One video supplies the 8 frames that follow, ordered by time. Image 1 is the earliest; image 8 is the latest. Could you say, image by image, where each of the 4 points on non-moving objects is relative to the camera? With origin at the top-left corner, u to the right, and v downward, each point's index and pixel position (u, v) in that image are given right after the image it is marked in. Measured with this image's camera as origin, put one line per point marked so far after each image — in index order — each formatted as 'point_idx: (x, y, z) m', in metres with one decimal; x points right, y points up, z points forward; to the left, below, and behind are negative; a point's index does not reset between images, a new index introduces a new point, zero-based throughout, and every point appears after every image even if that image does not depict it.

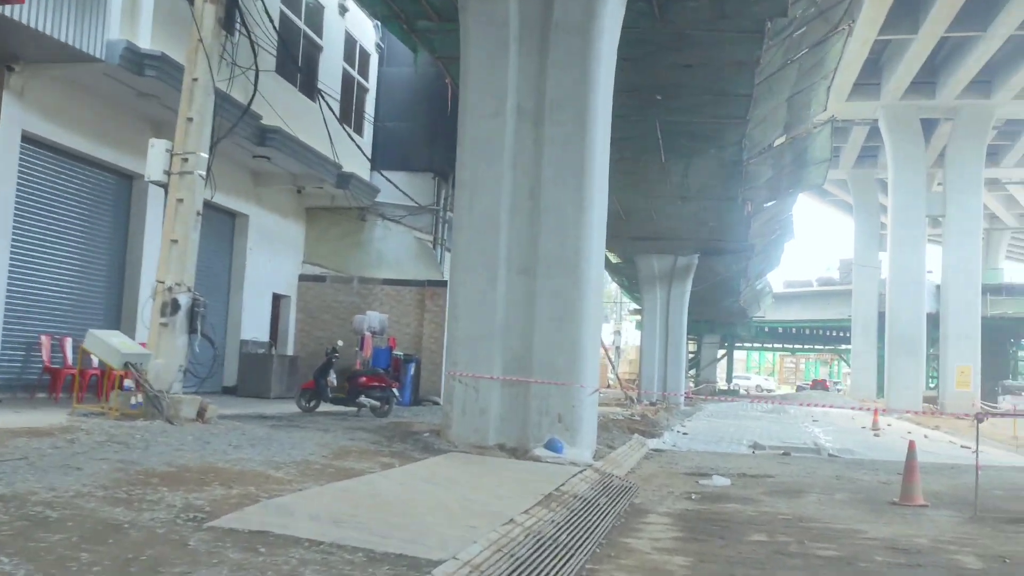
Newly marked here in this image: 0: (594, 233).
0: (+0.9, +0.6, +10.9) m
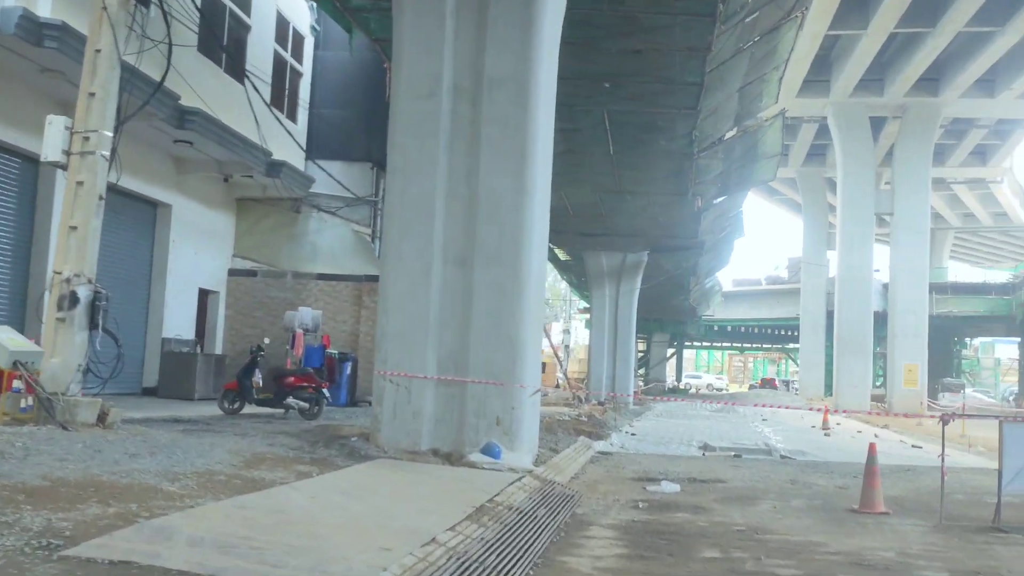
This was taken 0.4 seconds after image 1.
0: (+0.2, +0.6, +10.2) m
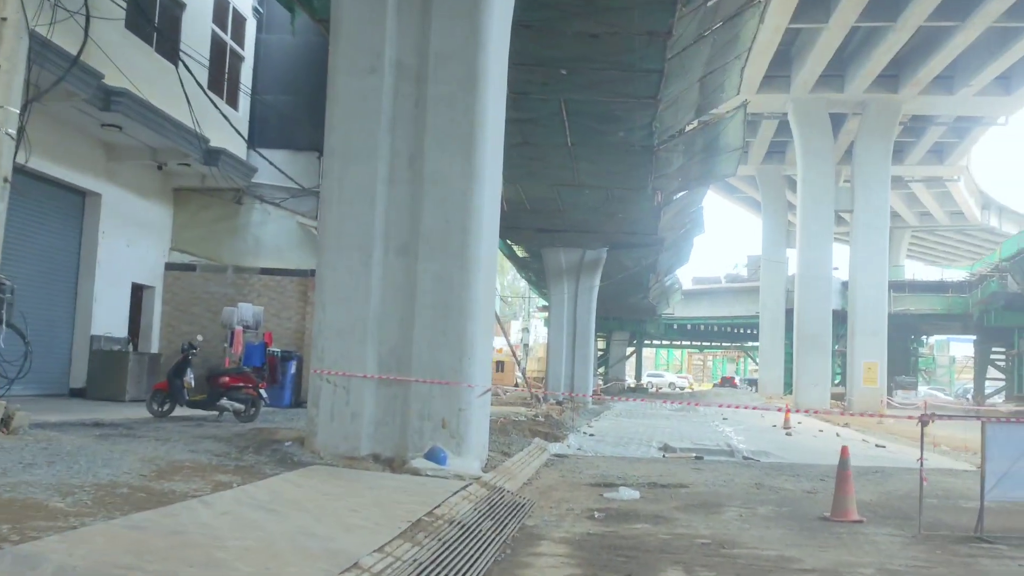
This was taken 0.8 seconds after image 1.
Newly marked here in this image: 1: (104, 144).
0: (-0.2, +0.7, +9.4) m
1: (-5.8, +2.0, +14.7) m
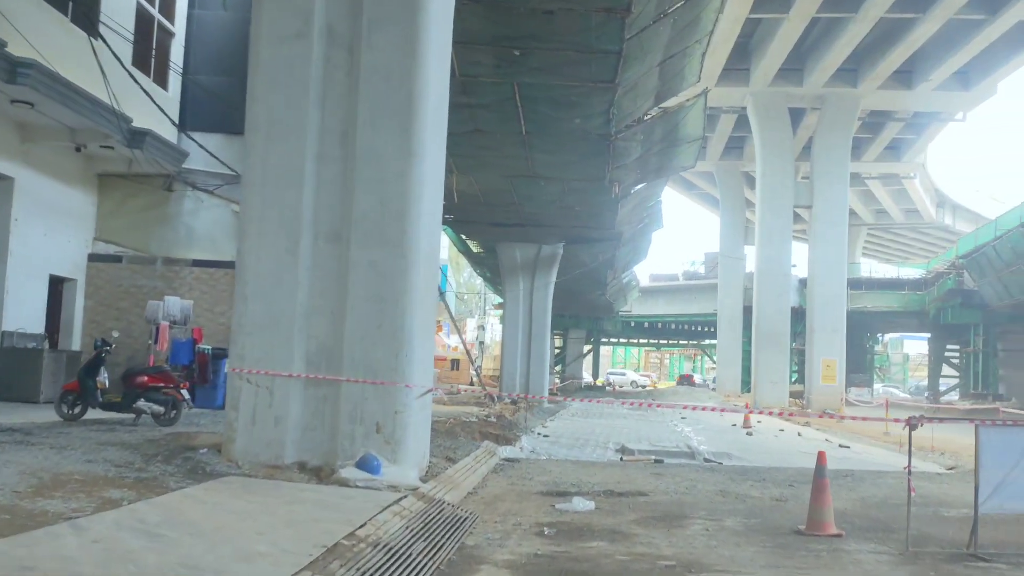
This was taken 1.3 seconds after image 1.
0: (-0.7, +0.8, +8.5) m
1: (-6.4, +2.1, +13.5) m
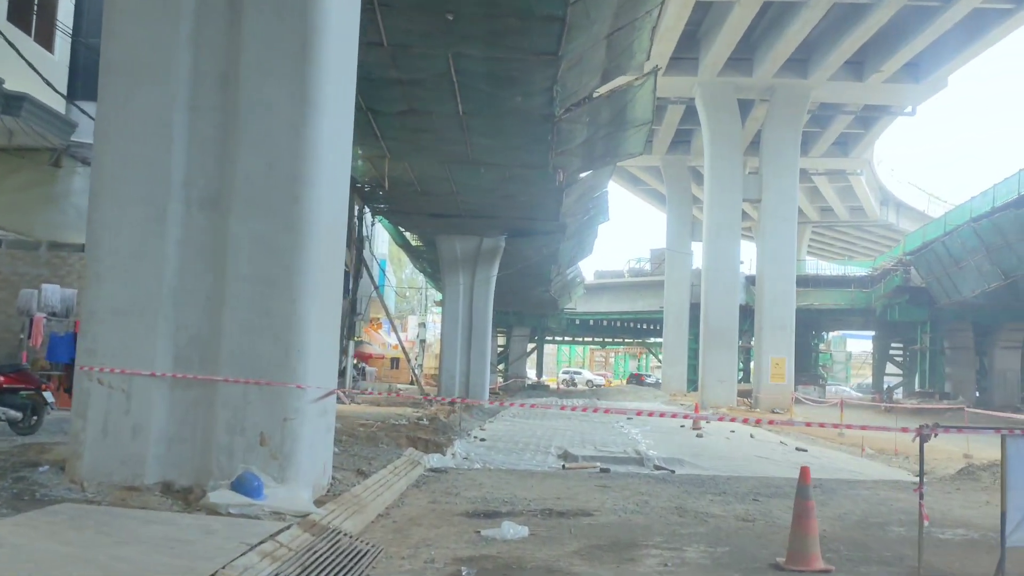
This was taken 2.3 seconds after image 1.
0: (-1.3, +0.9, +7.0) m
1: (-7.3, +2.3, +11.7) m
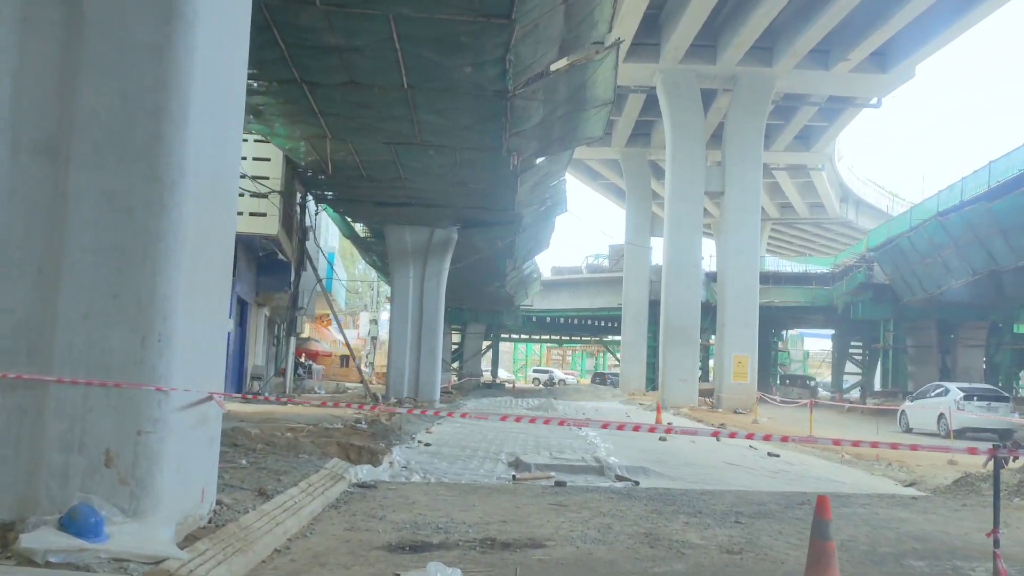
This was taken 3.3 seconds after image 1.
0: (-1.6, +1.1, +5.4) m
1: (-7.8, +2.5, +9.8) m
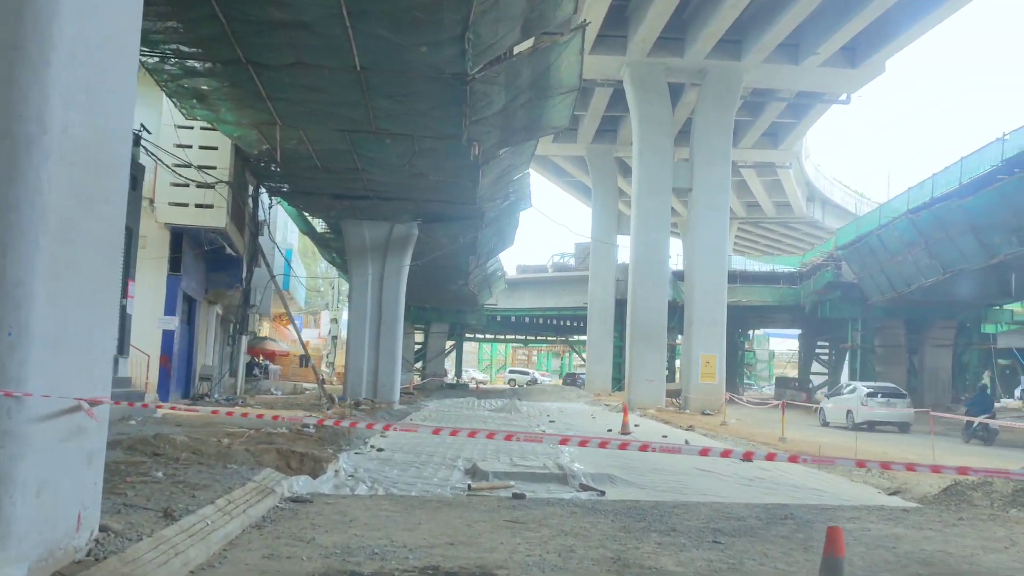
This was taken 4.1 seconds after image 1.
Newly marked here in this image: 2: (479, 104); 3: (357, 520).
0: (-1.9, +1.2, +4.4) m
1: (-8.2, +2.6, +8.6) m
2: (-0.6, +3.1, +17.7) m
3: (-1.1, -1.7, +7.6) m
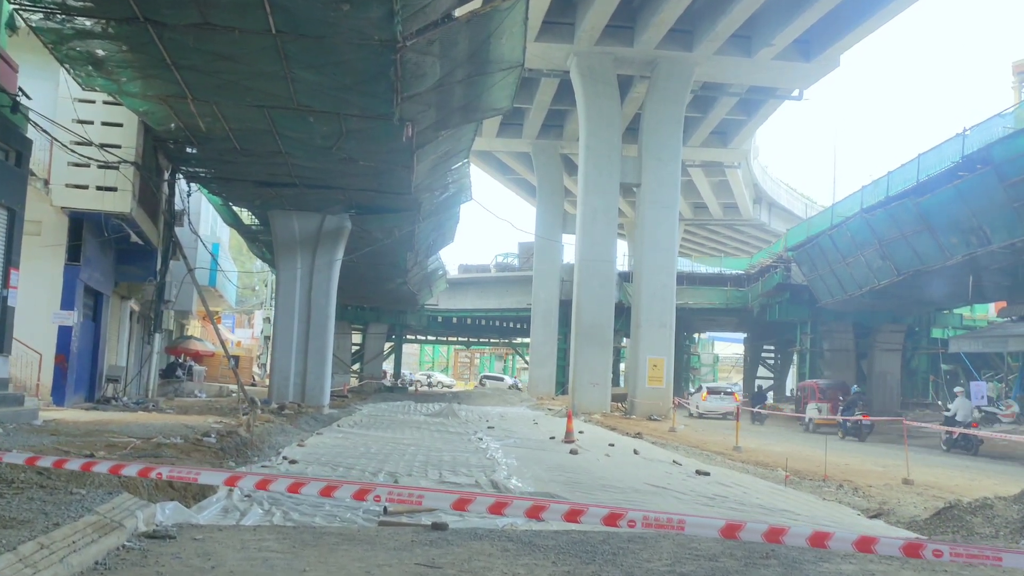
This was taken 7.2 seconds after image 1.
0: (-2.2, +1.3, +2.6) m
1: (-8.7, +2.8, +6.5) m
2: (-1.5, +3.2, +16.0) m
3: (-1.6, -1.6, +5.8) m
